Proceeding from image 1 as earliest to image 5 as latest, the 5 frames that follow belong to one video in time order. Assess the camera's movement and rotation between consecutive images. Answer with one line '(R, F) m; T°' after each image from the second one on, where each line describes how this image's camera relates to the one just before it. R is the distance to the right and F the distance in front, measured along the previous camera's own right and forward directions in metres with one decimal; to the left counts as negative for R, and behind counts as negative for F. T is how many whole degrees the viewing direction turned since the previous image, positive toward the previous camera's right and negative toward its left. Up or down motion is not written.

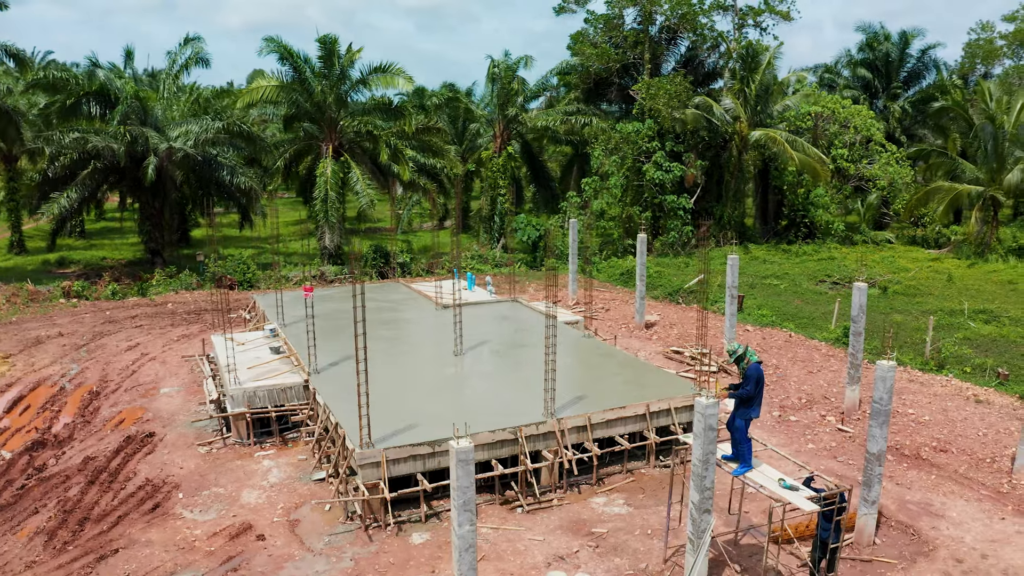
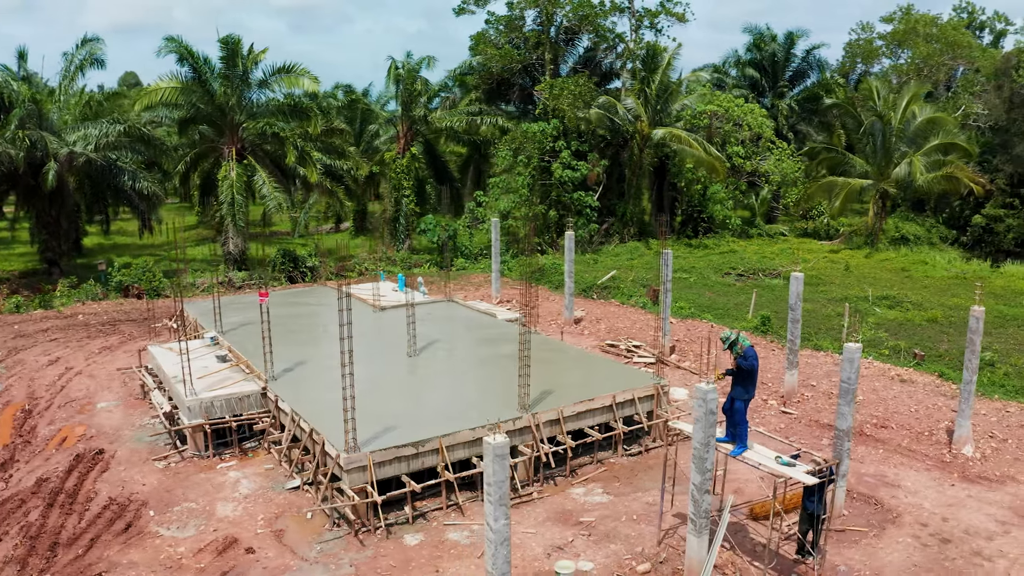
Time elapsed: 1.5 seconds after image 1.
(-0.8, 0.0) m; +8°
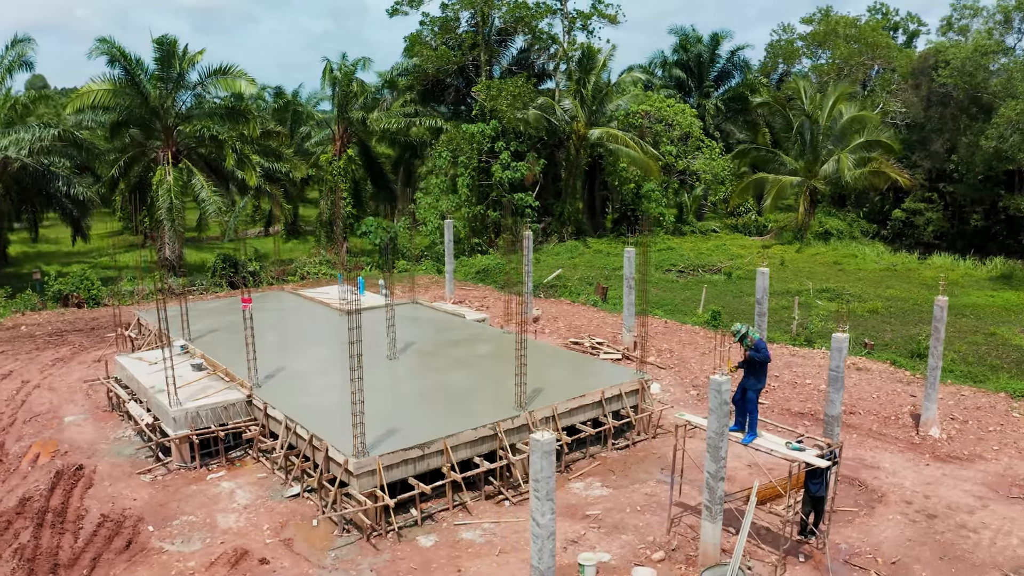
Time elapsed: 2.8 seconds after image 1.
(-0.7, 0.0) m; +5°
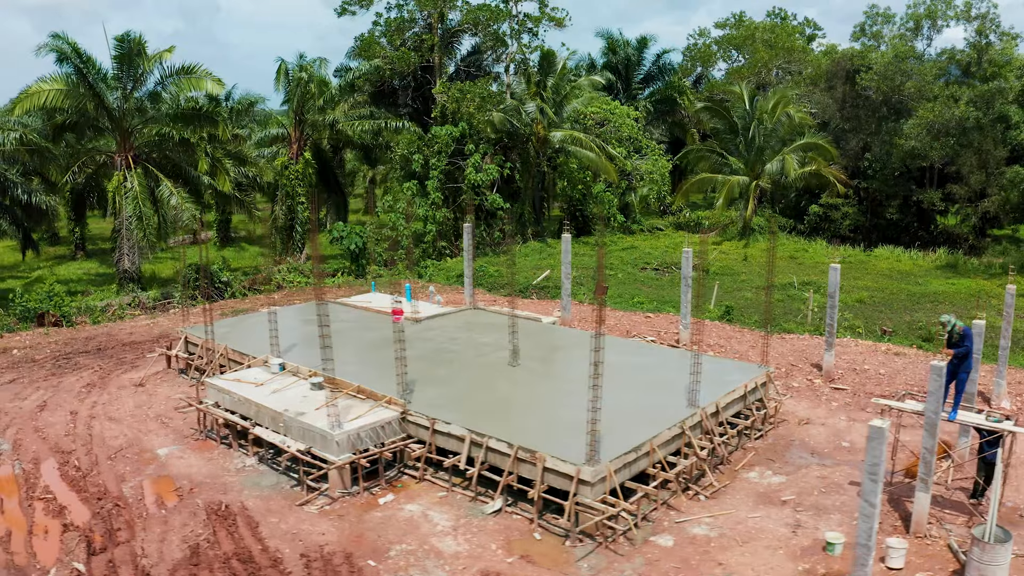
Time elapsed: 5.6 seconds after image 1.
(-2.8, +0.2) m; +7°
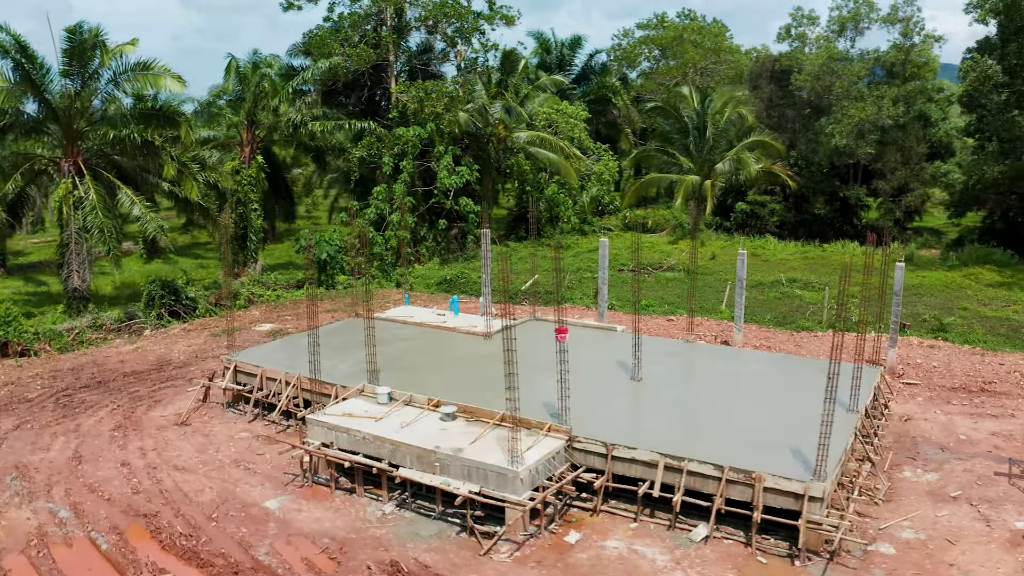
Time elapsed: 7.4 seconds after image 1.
(-2.6, +0.7) m; +7°
